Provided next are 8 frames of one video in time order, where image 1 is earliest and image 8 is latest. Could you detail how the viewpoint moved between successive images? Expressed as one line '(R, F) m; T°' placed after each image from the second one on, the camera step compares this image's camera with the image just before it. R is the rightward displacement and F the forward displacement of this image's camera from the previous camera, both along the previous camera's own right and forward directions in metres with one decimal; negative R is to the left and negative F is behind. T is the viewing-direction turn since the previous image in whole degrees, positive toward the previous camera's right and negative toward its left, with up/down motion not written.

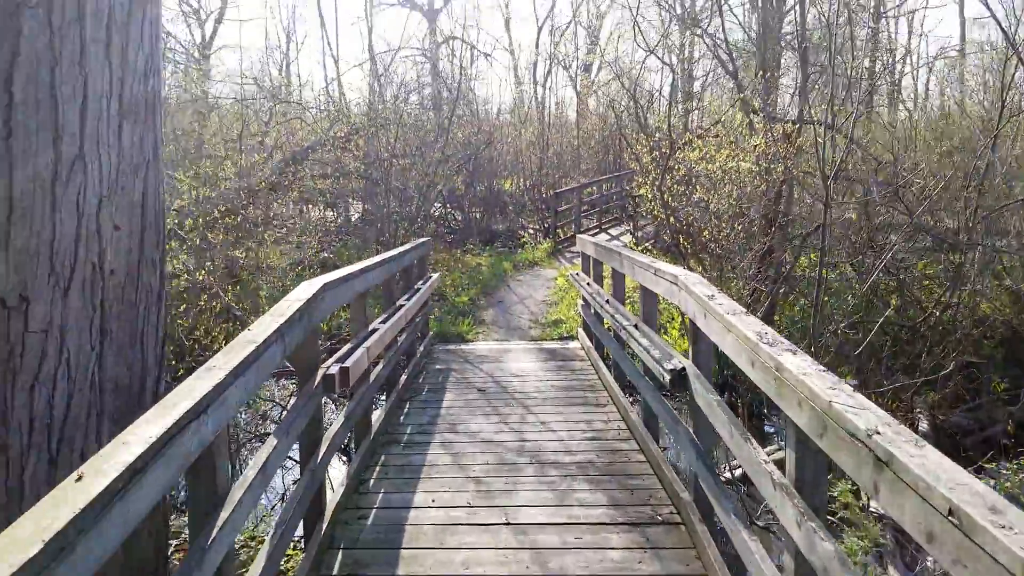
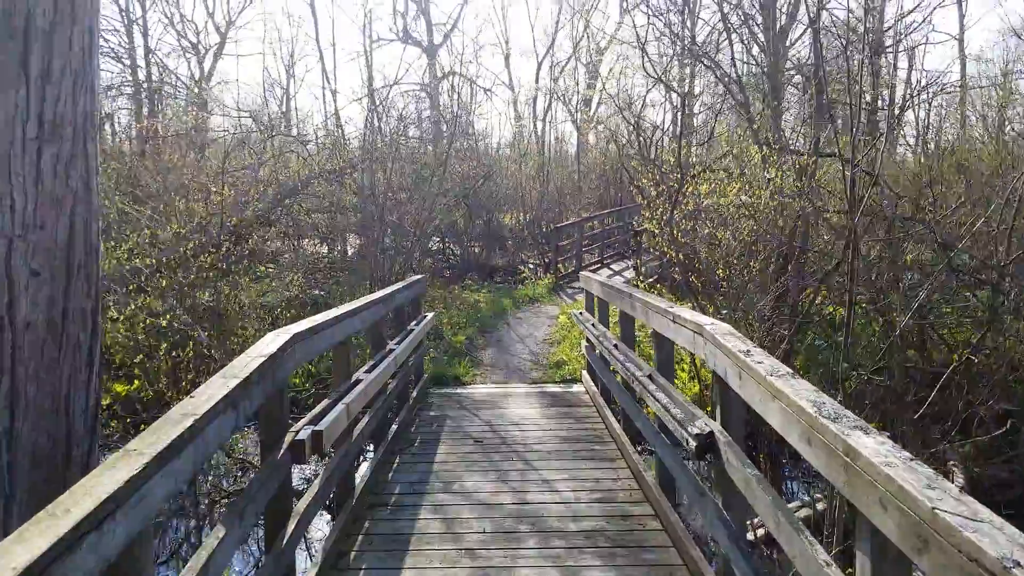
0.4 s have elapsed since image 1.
(0.0, +0.4) m; 0°
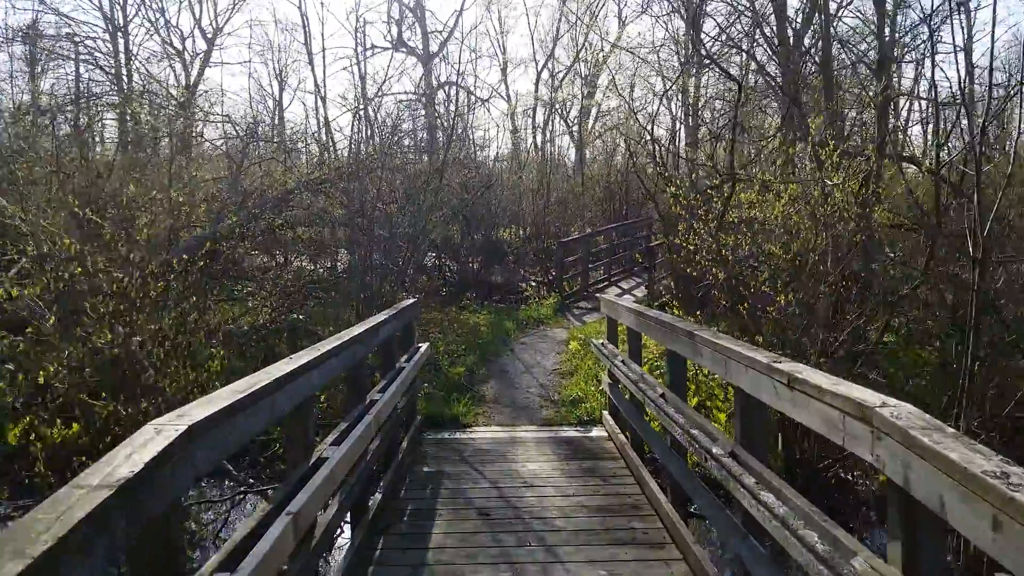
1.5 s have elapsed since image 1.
(-0.1, +1.0) m; 0°
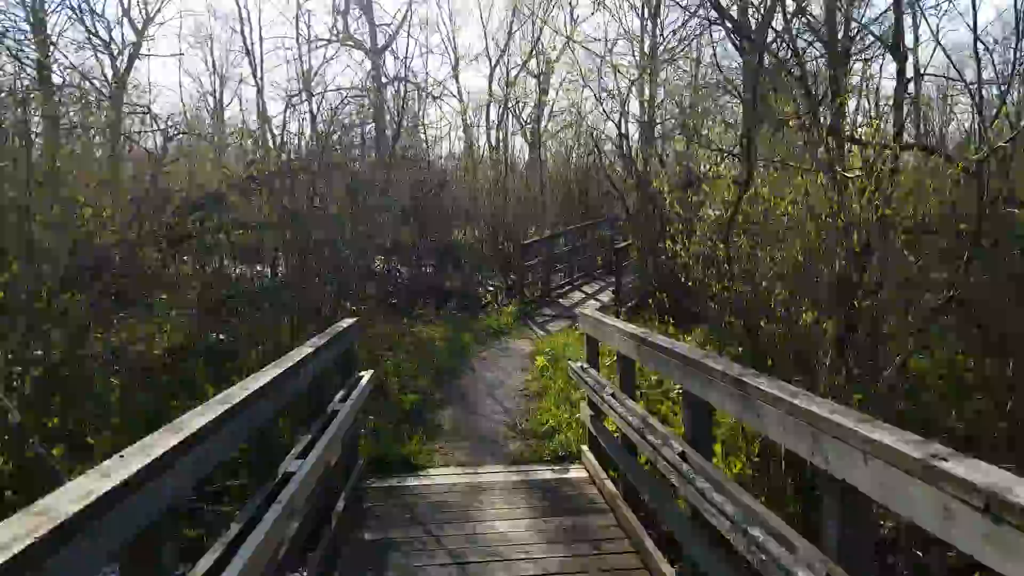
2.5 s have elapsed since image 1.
(0.0, +0.9) m; +3°
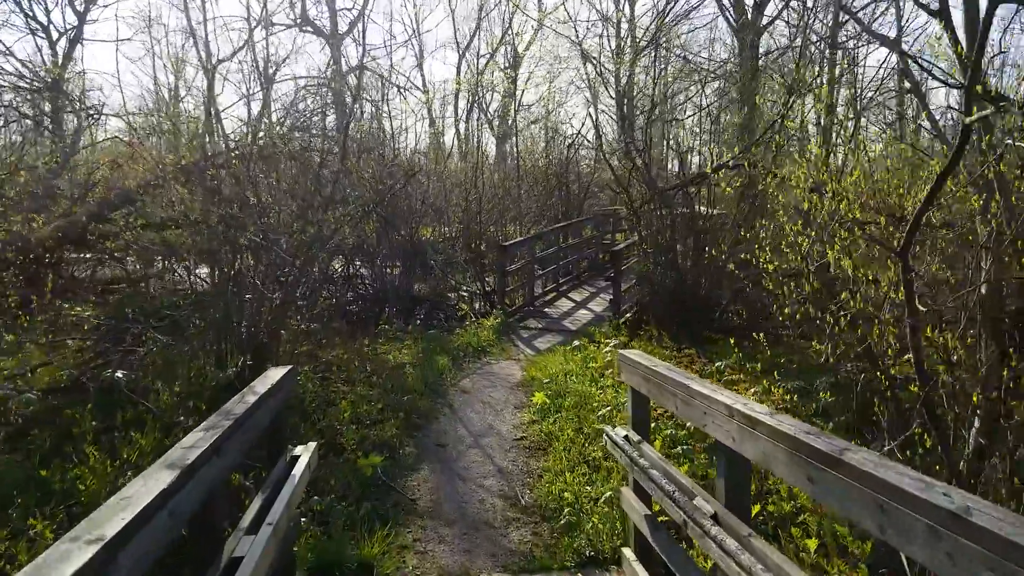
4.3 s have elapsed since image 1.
(-0.2, +1.5) m; +3°
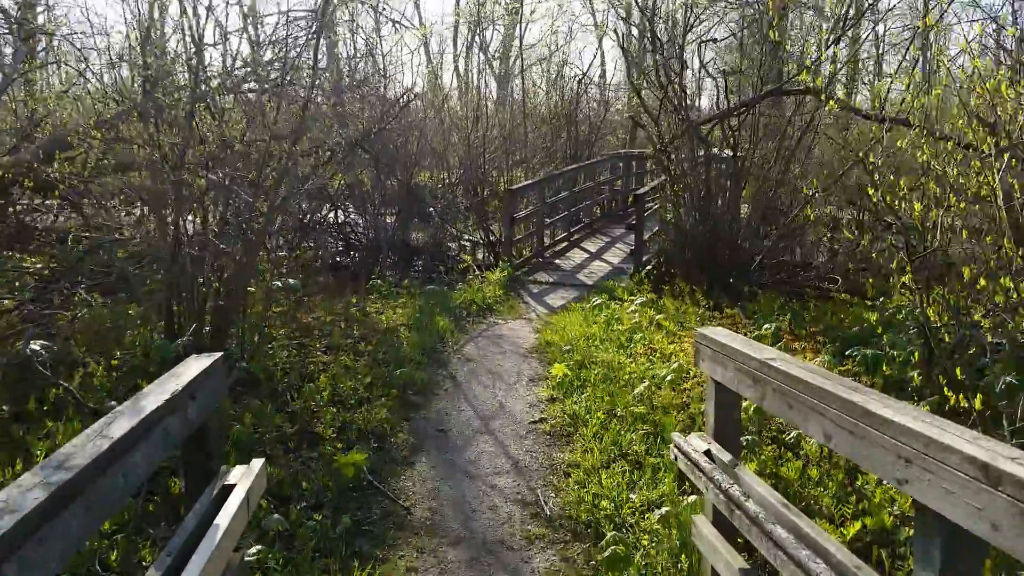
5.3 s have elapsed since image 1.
(-0.1, +1.0) m; 0°
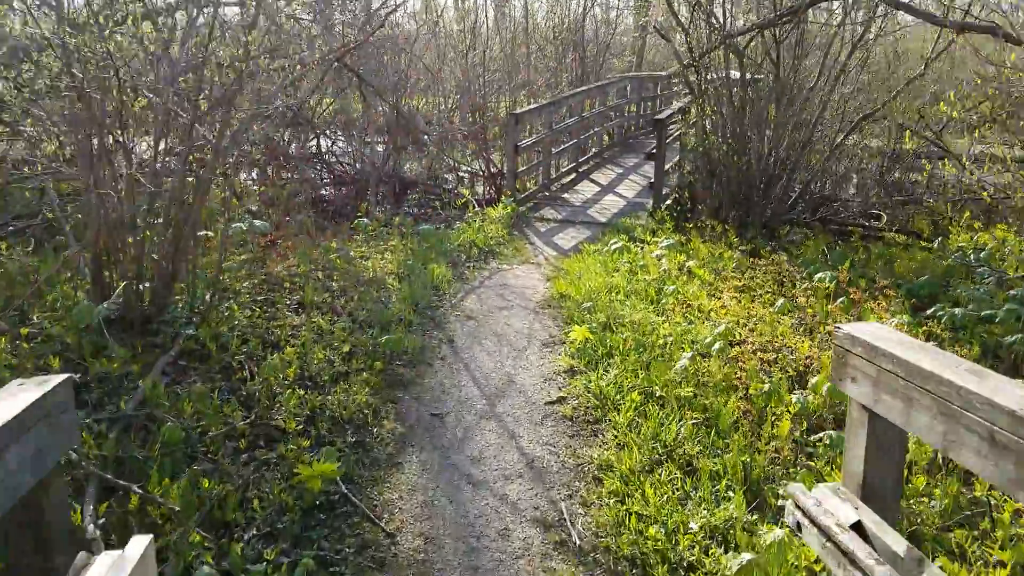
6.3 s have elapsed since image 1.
(-0.1, +0.9) m; 0°
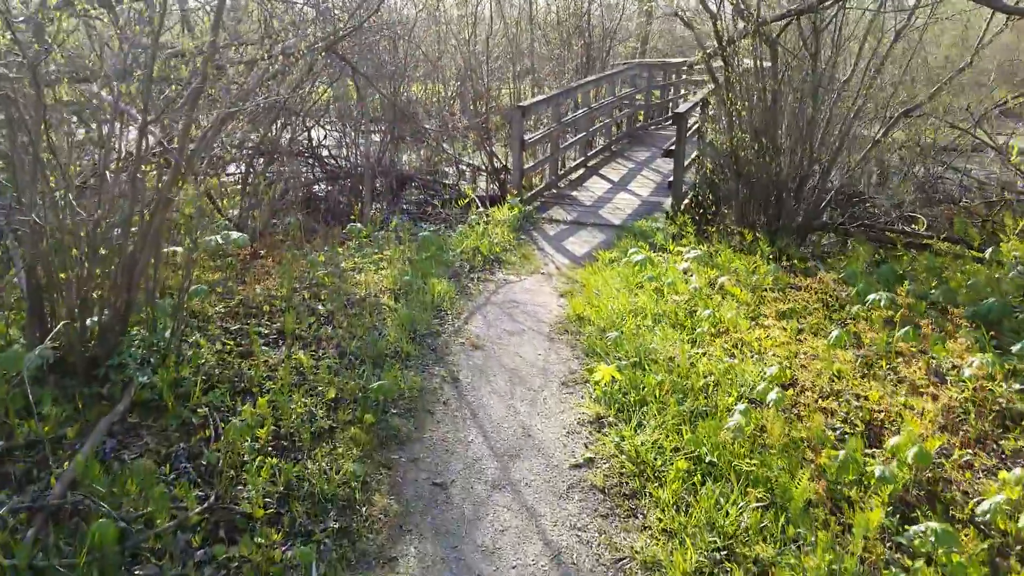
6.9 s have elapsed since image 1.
(-0.1, +0.6) m; 0°
